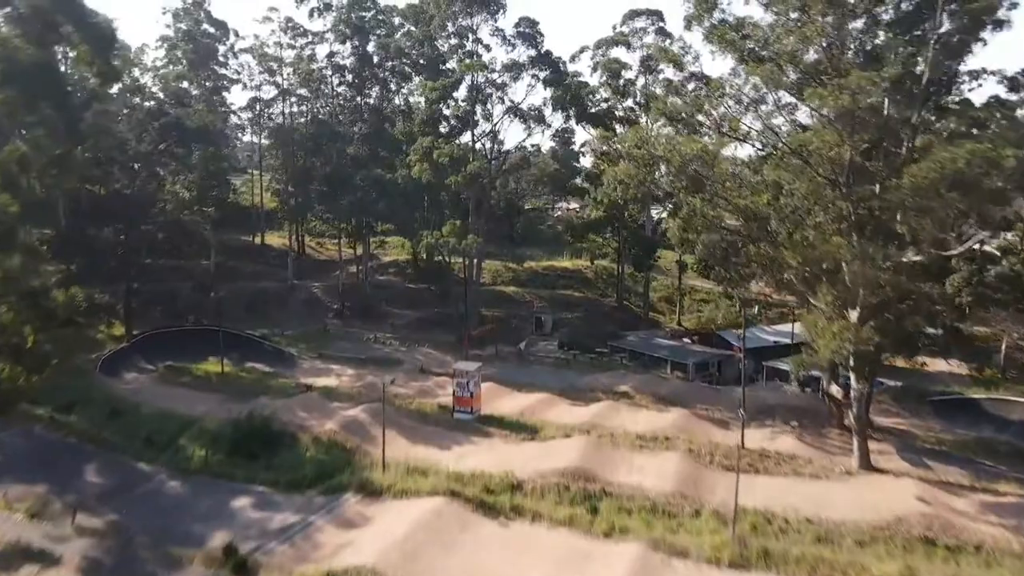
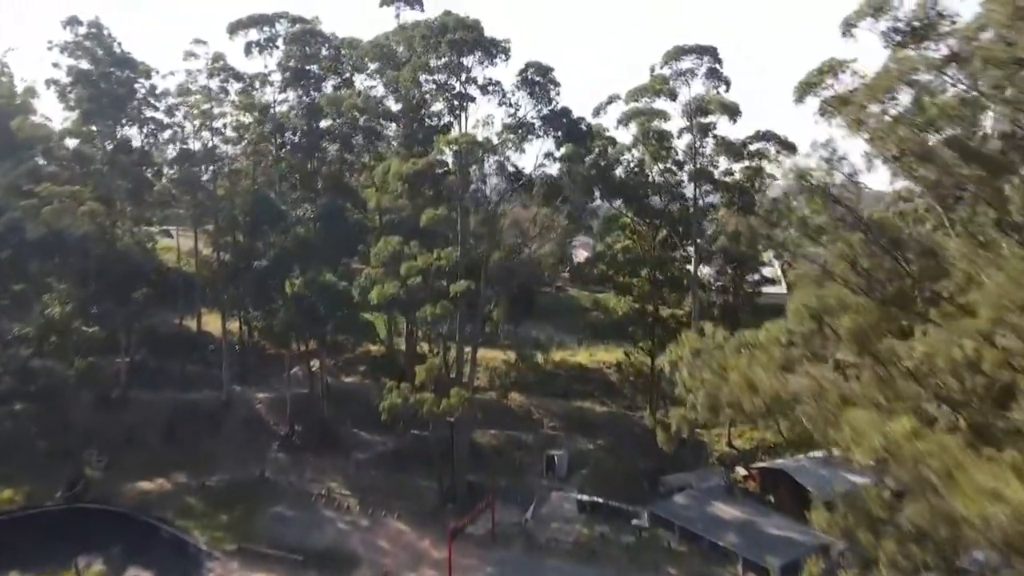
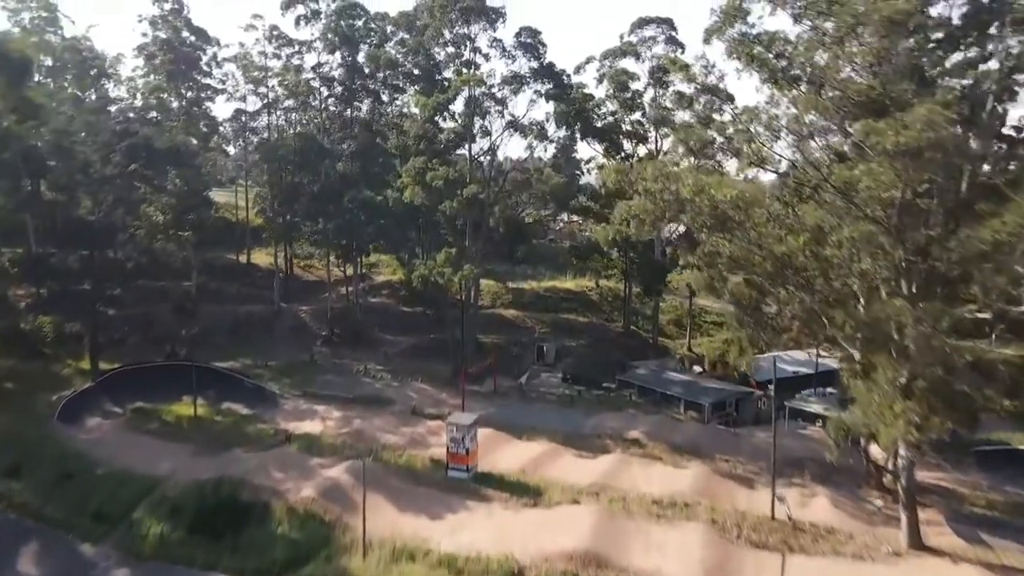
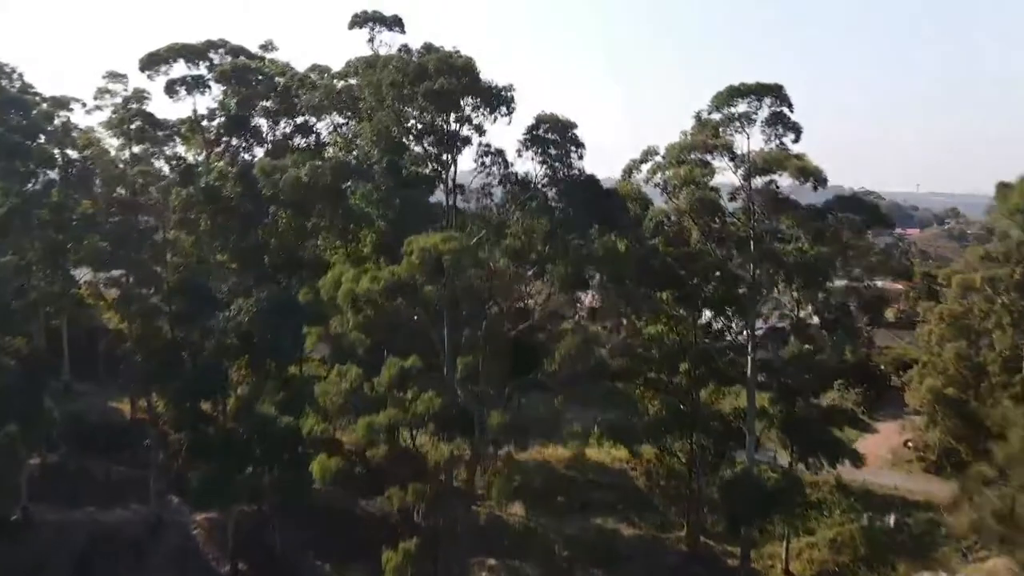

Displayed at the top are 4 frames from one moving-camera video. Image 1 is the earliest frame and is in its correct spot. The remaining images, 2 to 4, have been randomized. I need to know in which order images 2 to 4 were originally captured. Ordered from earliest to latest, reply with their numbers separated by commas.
3, 2, 4
